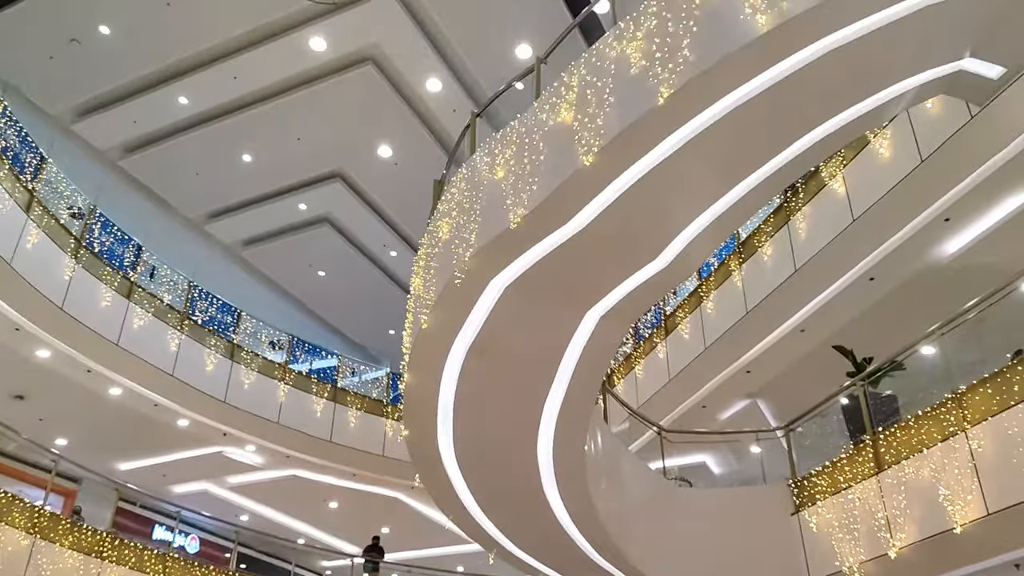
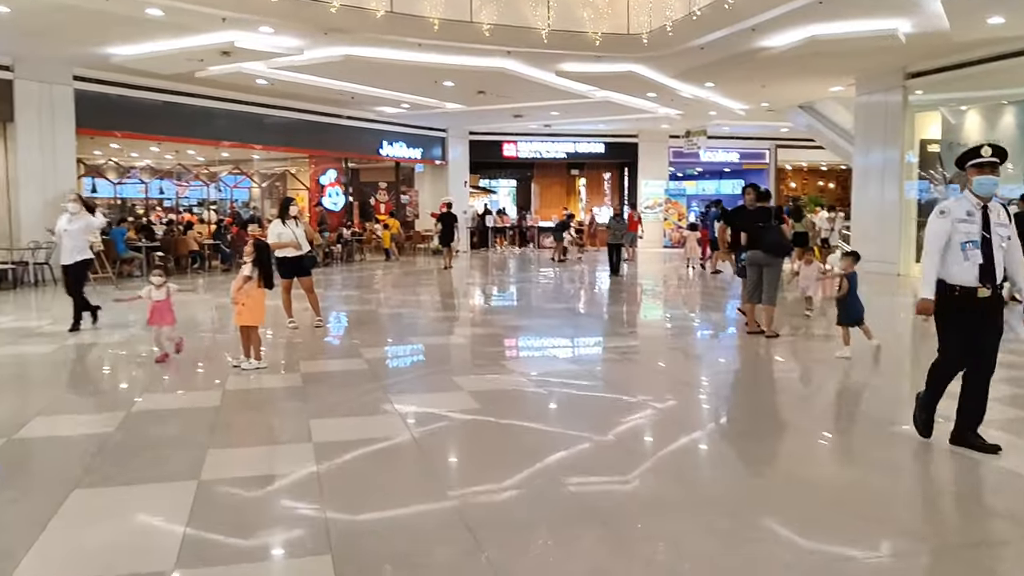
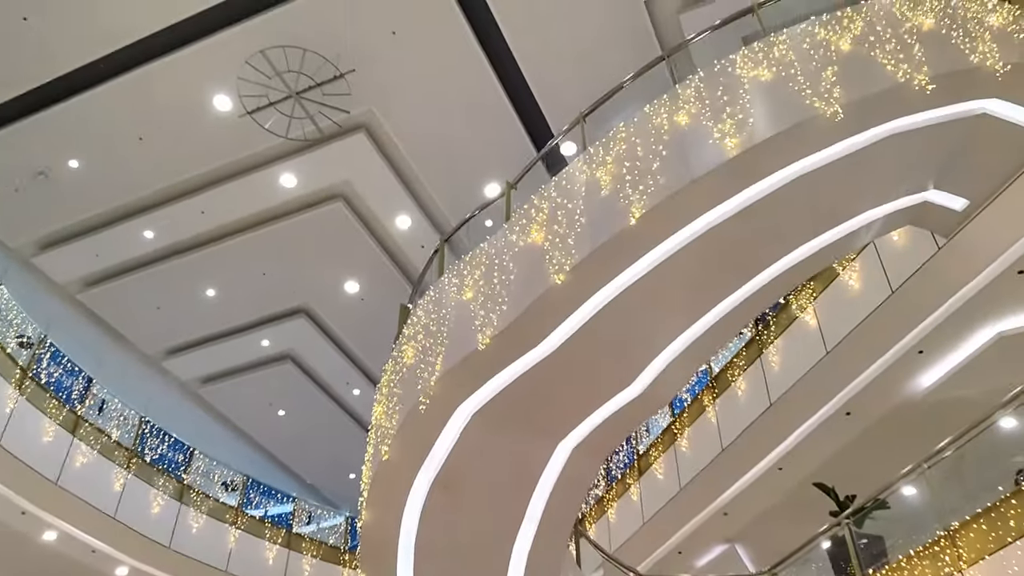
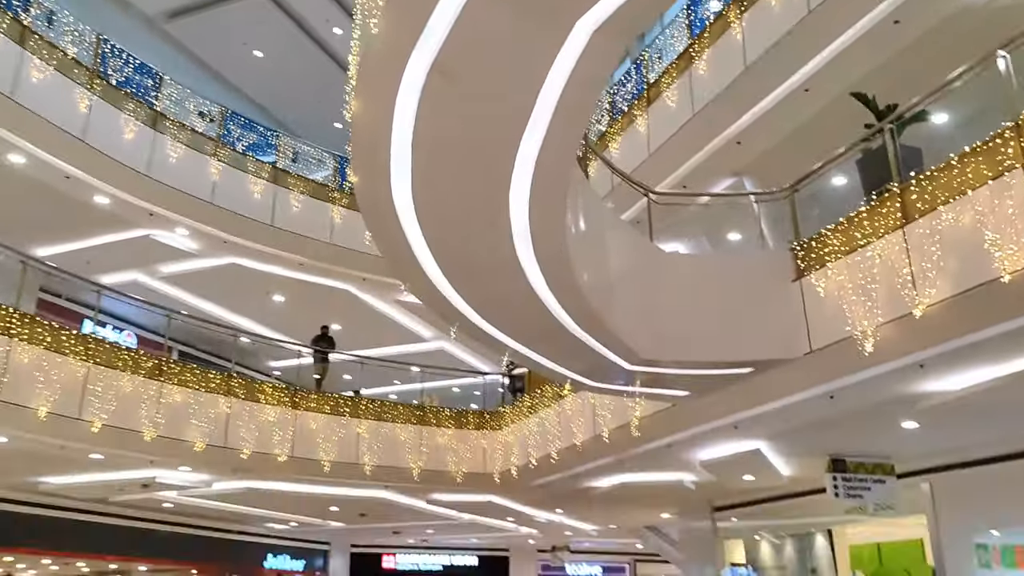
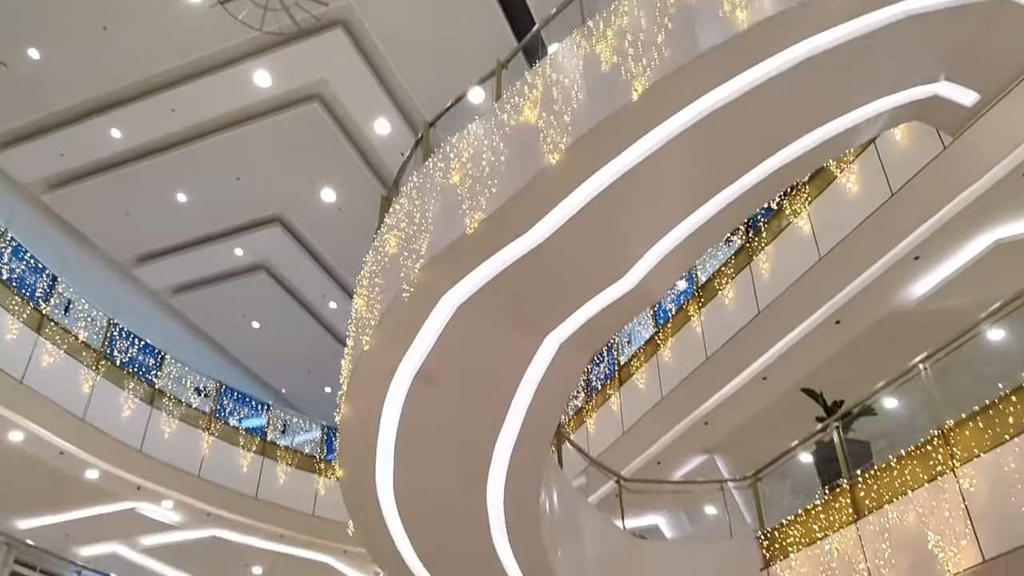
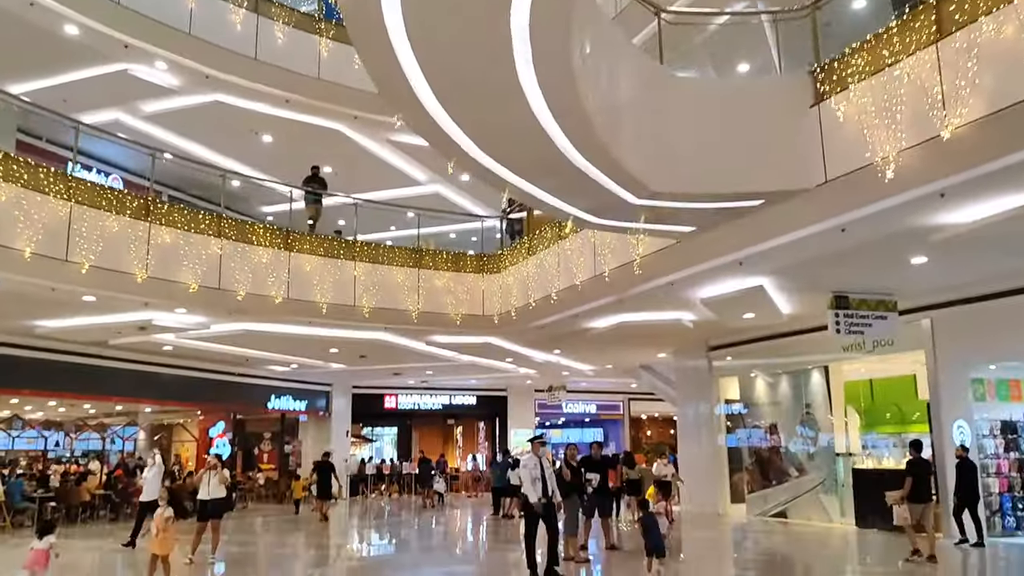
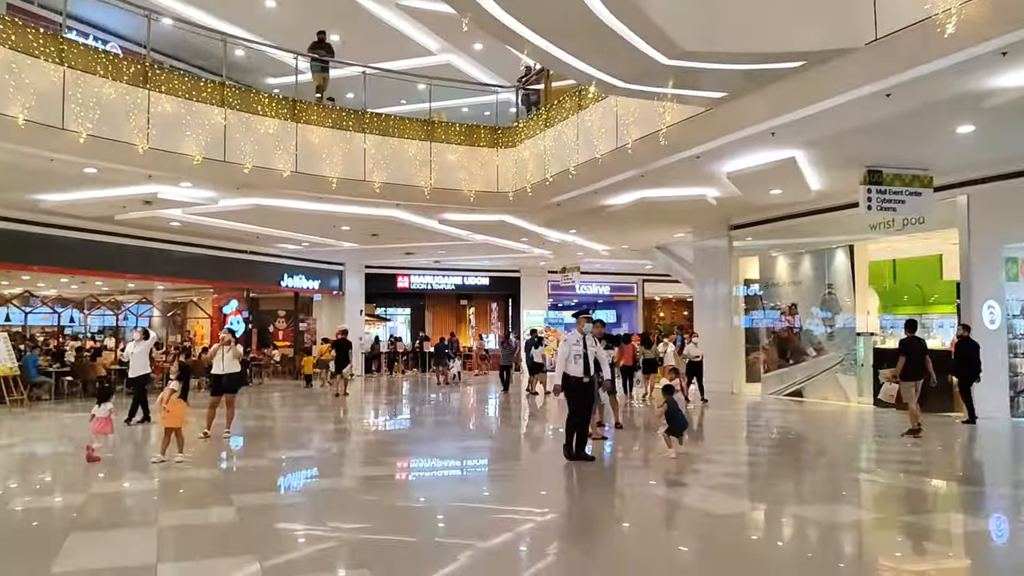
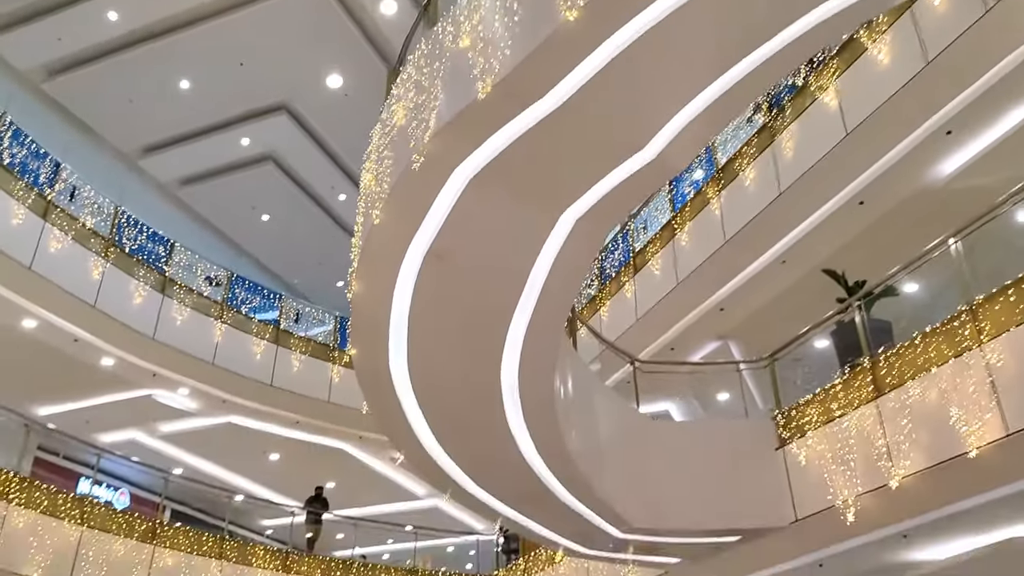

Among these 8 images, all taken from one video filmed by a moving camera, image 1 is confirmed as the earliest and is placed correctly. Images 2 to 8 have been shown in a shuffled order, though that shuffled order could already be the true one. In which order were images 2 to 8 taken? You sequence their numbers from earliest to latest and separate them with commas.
3, 5, 8, 4, 6, 7, 2
